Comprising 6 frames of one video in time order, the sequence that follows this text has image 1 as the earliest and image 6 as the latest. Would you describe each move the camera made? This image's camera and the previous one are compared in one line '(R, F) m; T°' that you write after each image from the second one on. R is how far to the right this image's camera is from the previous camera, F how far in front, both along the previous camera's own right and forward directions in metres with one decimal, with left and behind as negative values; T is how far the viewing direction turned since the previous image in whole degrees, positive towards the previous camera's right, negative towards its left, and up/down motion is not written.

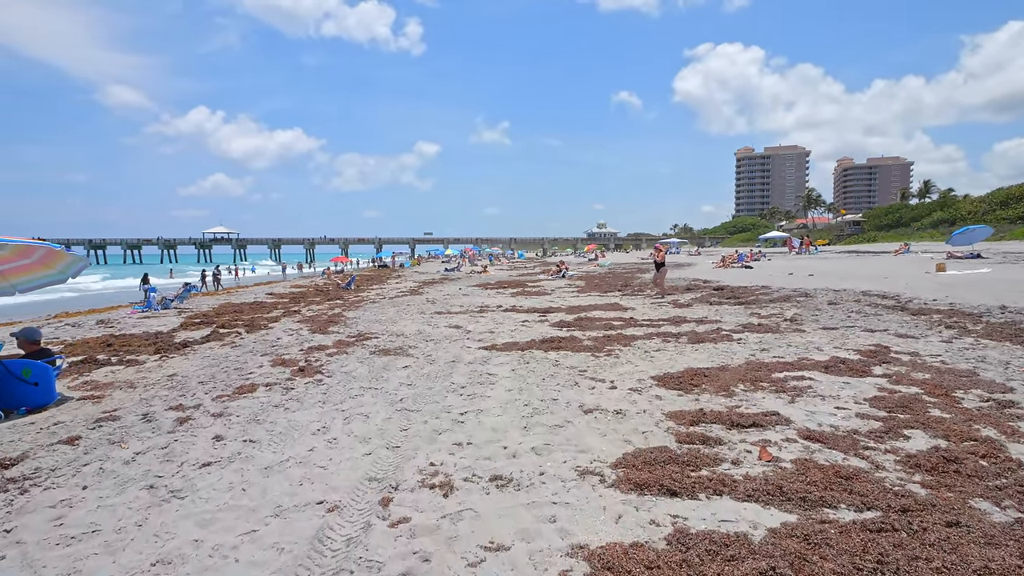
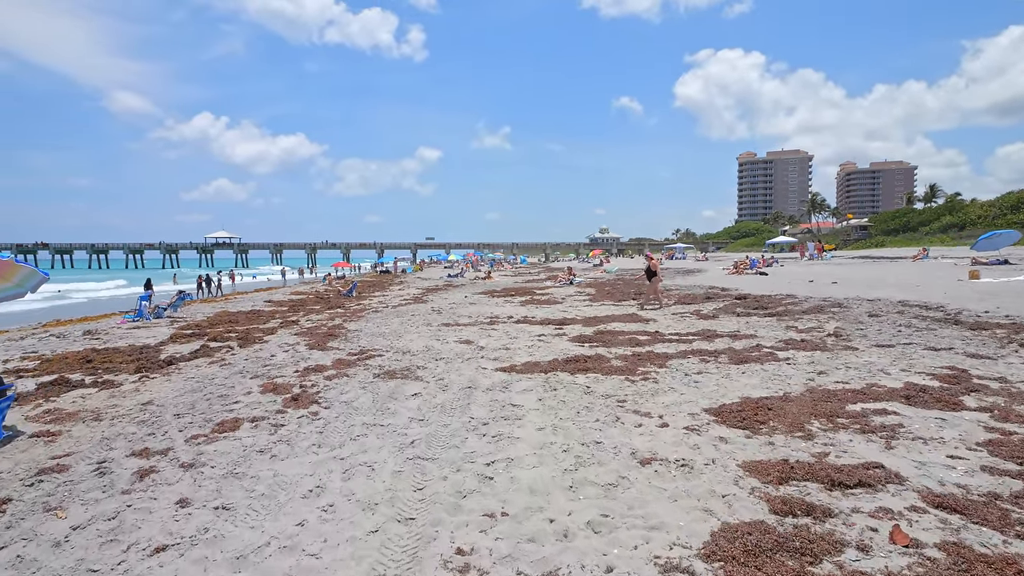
(-0.4, +1.3) m; 0°
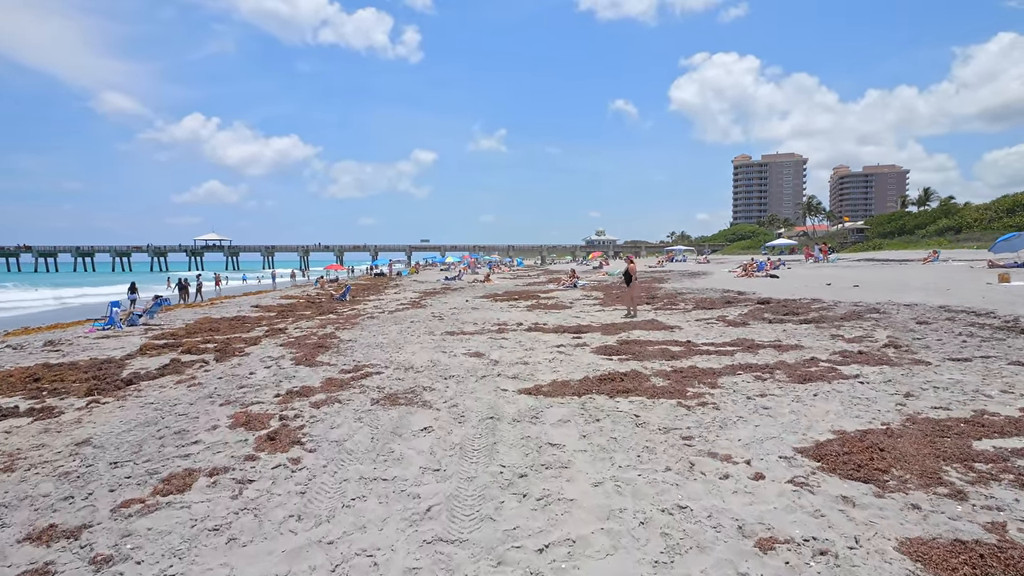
(-0.5, +1.7) m; +1°
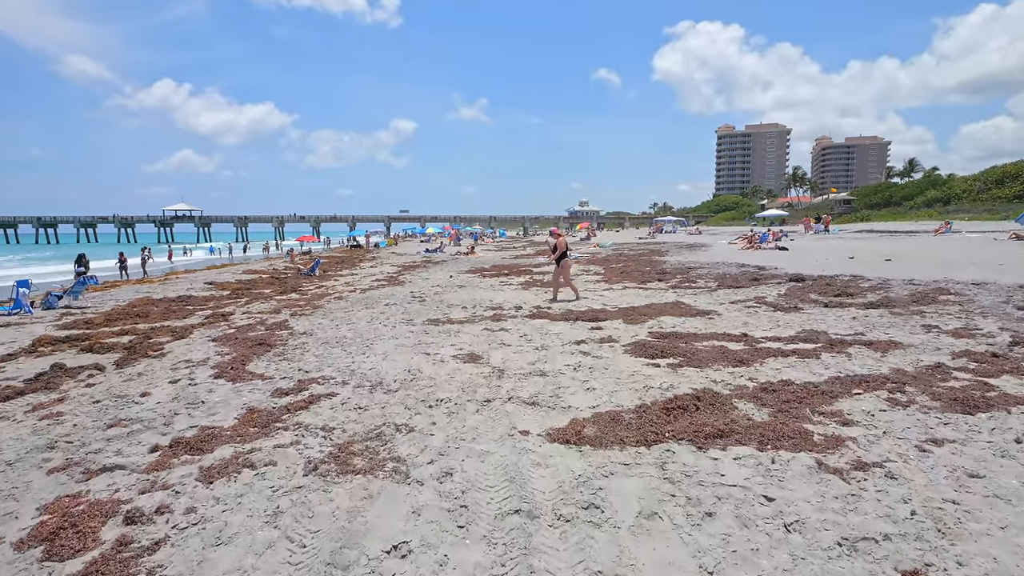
(-0.4, +3.2) m; +2°
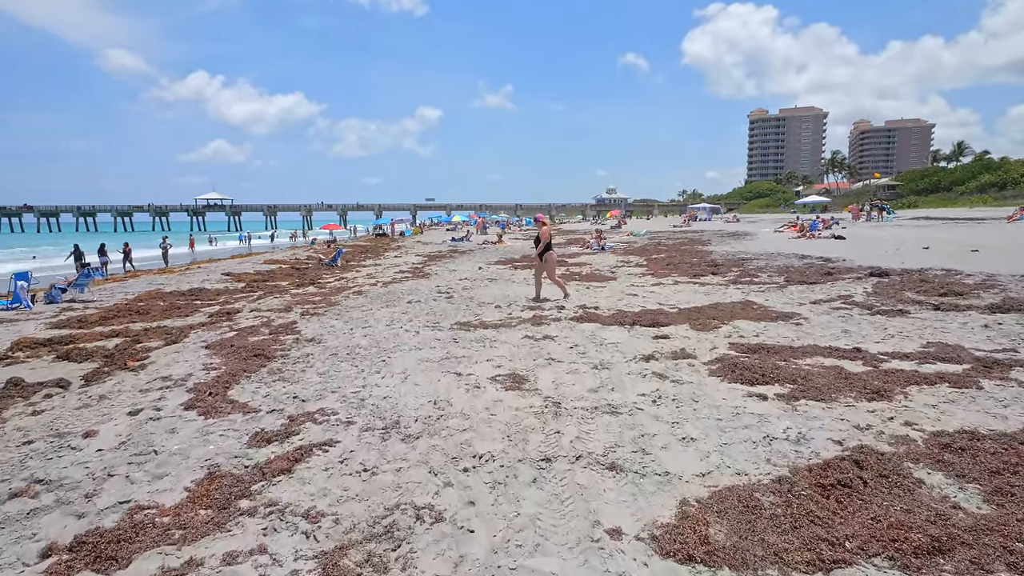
(-0.4, +2.0) m; -3°
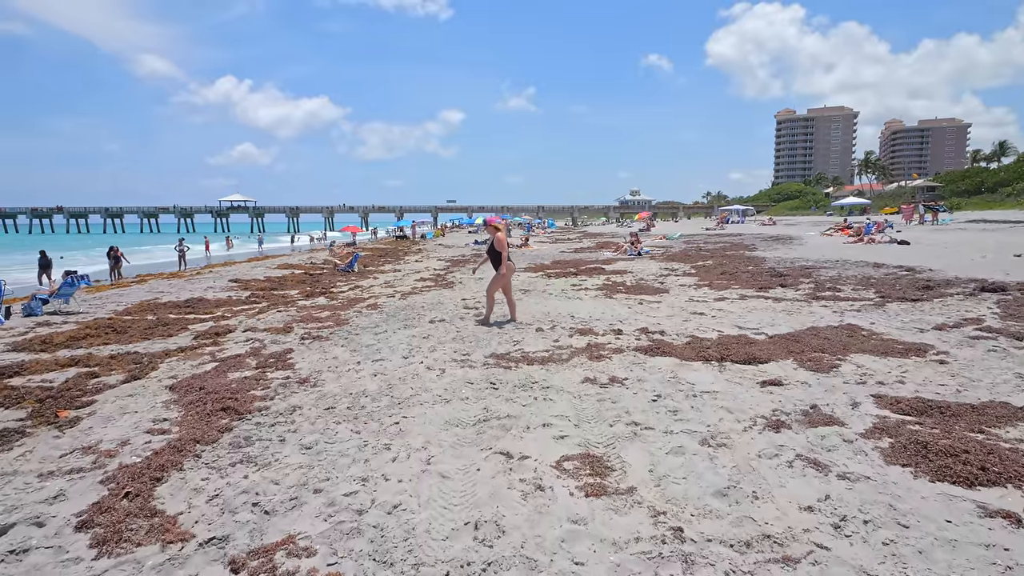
(-0.5, +2.3) m; -2°
